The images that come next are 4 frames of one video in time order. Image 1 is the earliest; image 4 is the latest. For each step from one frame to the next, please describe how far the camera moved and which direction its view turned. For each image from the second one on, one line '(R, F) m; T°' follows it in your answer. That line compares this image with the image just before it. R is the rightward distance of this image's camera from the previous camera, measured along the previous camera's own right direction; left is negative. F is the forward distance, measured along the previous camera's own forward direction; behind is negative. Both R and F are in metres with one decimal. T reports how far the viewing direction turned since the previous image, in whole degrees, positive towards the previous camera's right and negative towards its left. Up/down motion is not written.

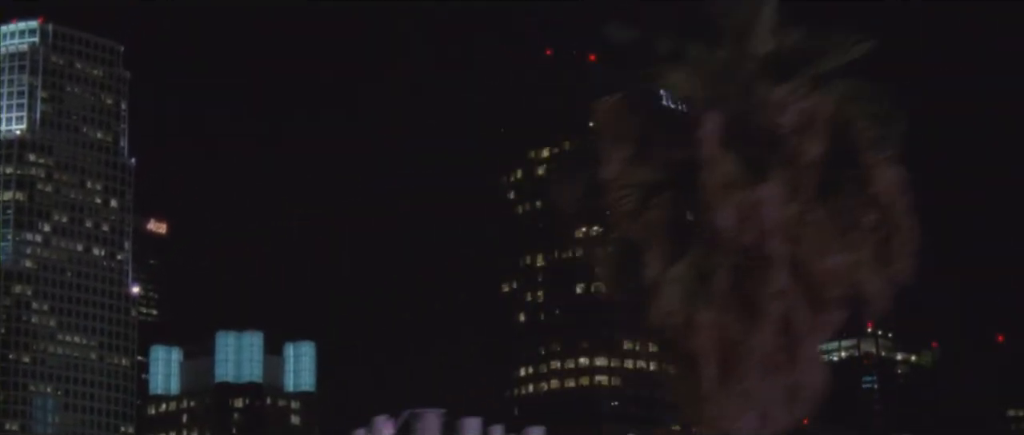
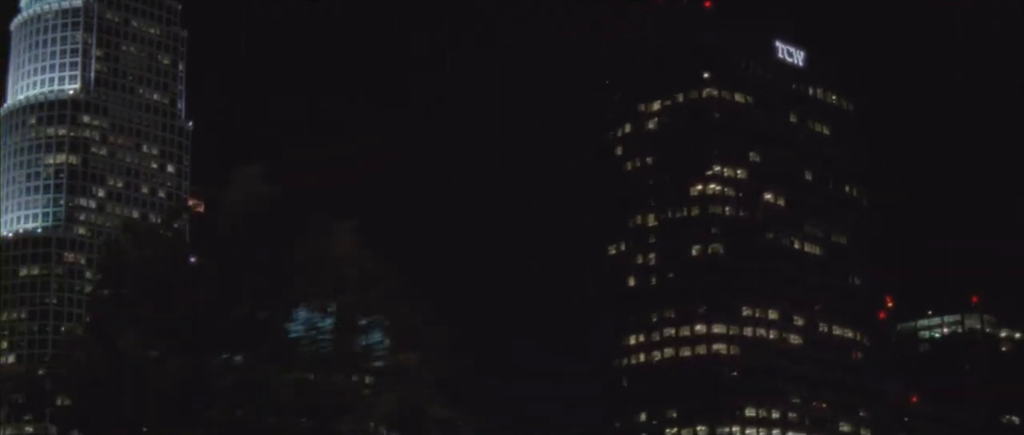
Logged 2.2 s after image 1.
(-9.0, +8.1) m; +1°
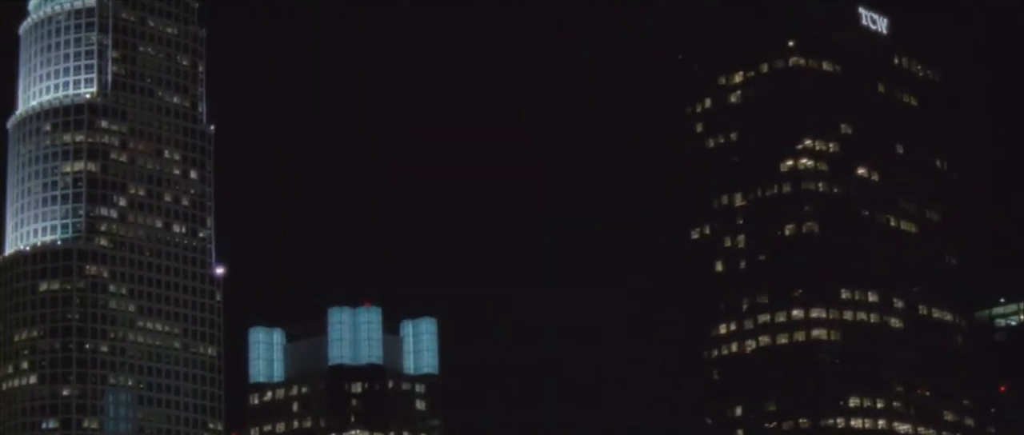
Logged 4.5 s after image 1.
(-5.9, +9.7) m; +1°
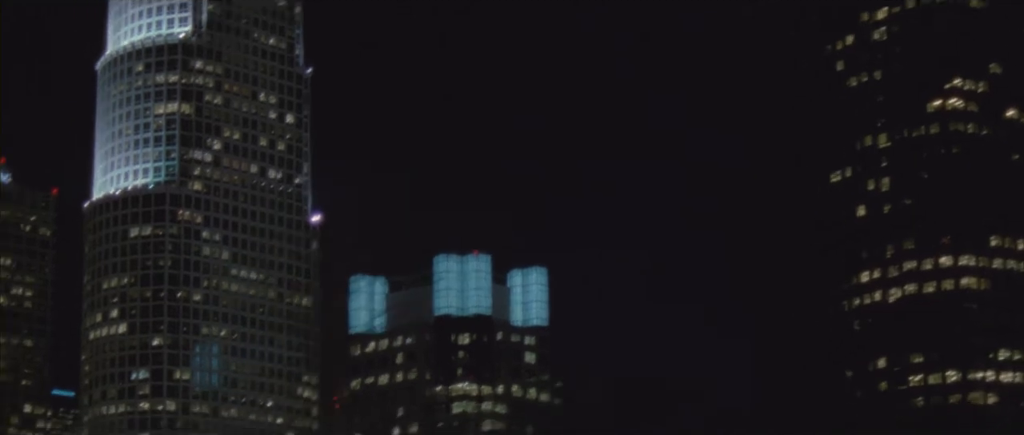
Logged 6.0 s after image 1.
(-6.0, +5.4) m; -1°
